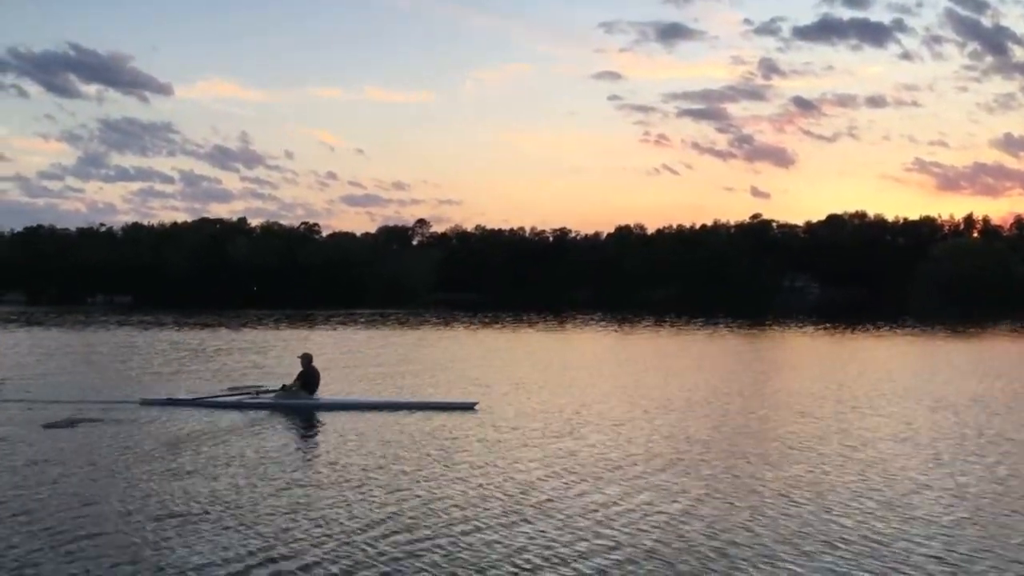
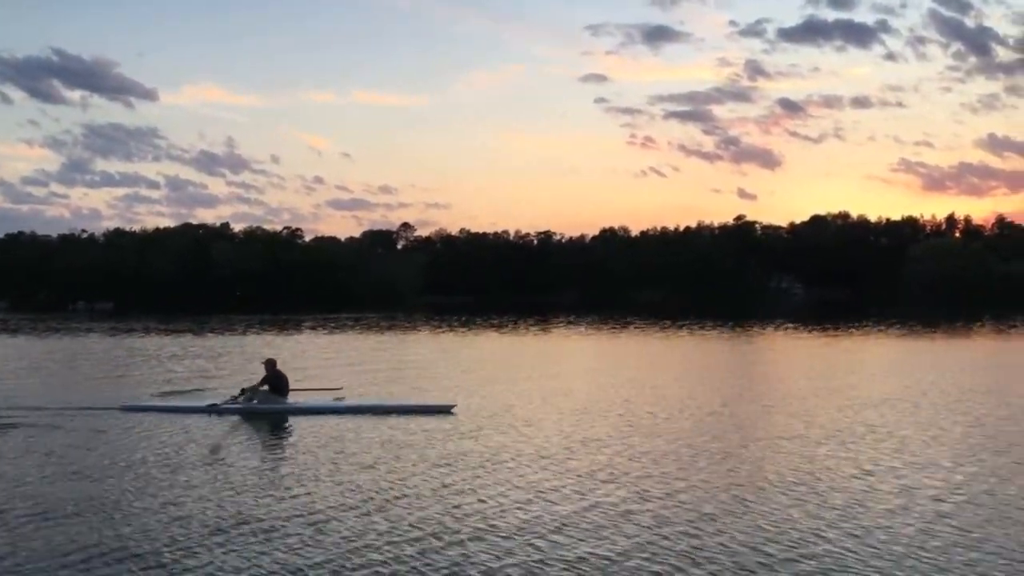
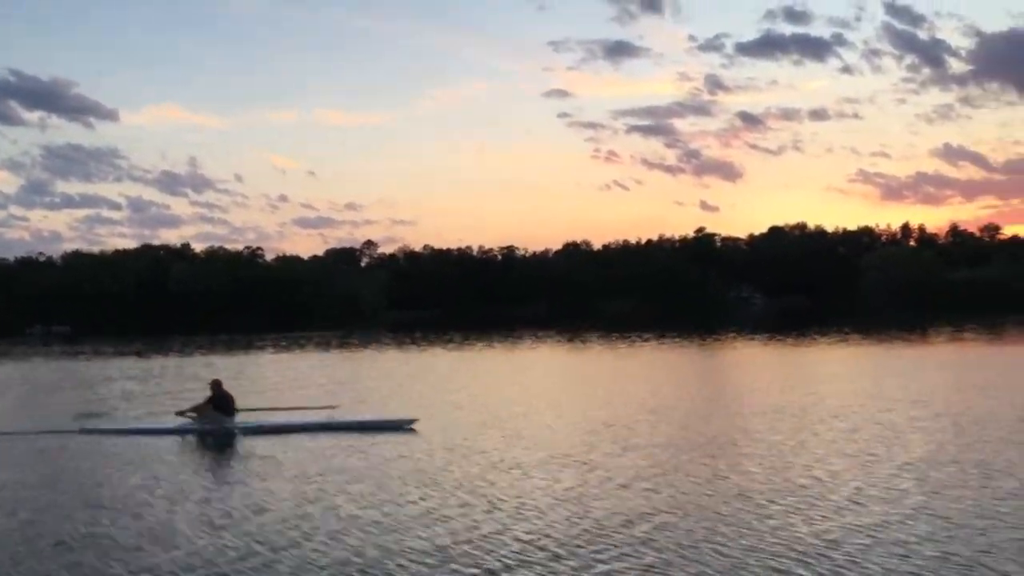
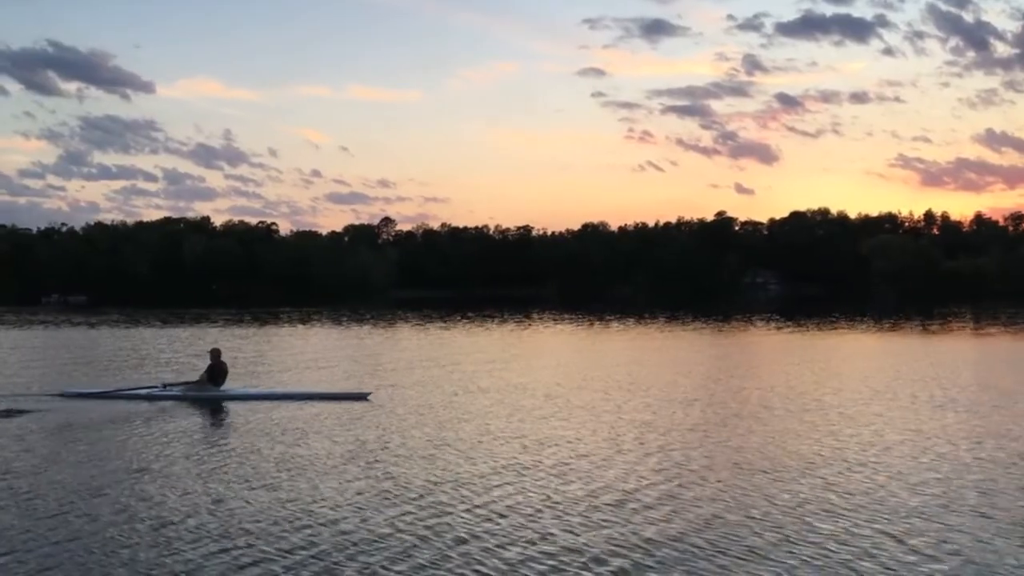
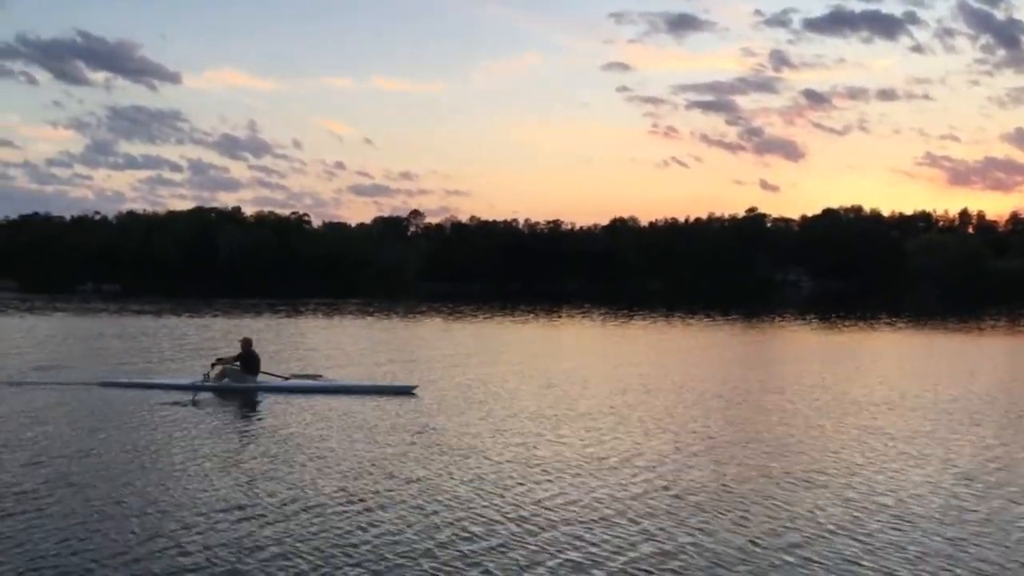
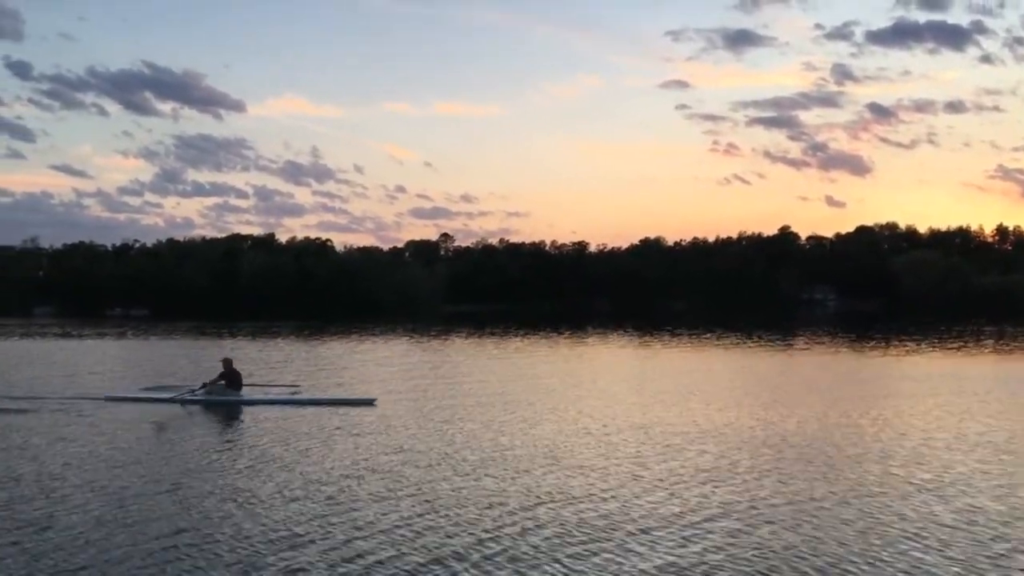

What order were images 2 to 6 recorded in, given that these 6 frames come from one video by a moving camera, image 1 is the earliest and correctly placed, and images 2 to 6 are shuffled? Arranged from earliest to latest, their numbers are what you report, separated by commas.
2, 3, 5, 4, 6
